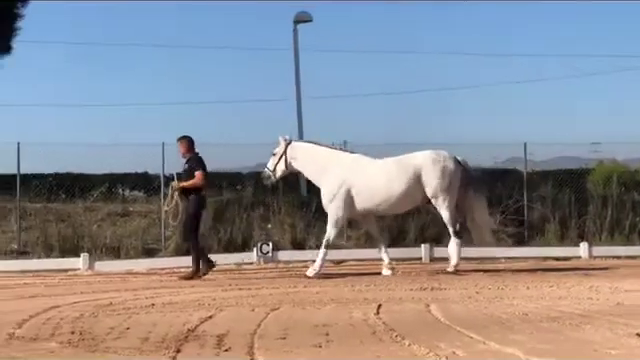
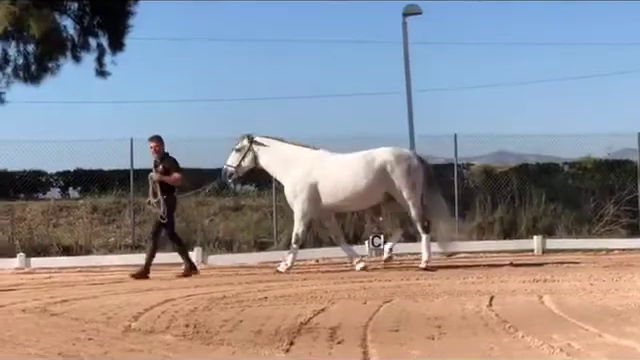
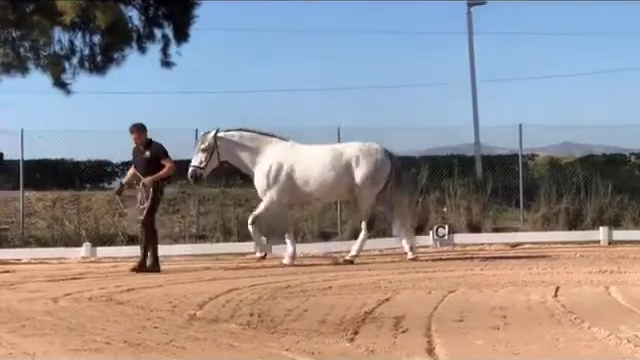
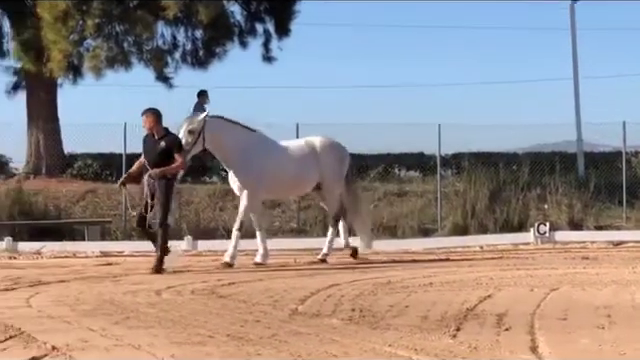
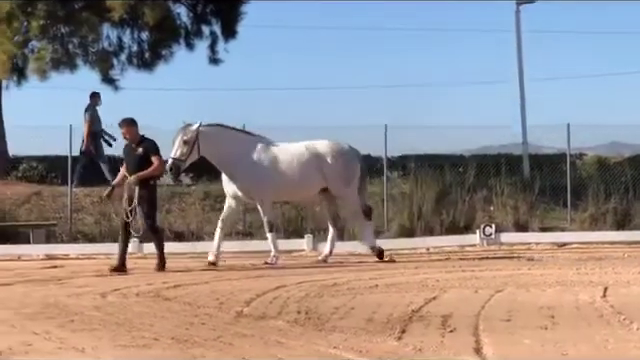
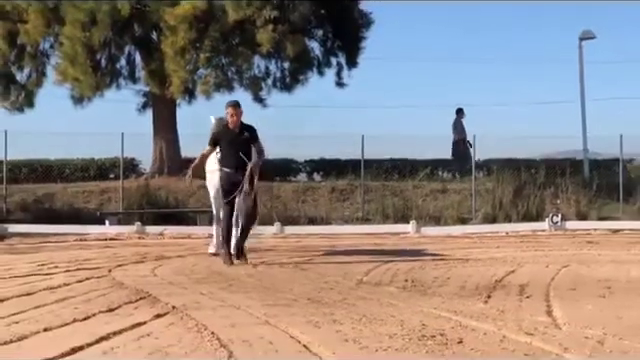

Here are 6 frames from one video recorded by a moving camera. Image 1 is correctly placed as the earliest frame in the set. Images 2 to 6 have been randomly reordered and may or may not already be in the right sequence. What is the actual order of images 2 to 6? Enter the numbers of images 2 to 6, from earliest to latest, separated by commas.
2, 3, 5, 4, 6
